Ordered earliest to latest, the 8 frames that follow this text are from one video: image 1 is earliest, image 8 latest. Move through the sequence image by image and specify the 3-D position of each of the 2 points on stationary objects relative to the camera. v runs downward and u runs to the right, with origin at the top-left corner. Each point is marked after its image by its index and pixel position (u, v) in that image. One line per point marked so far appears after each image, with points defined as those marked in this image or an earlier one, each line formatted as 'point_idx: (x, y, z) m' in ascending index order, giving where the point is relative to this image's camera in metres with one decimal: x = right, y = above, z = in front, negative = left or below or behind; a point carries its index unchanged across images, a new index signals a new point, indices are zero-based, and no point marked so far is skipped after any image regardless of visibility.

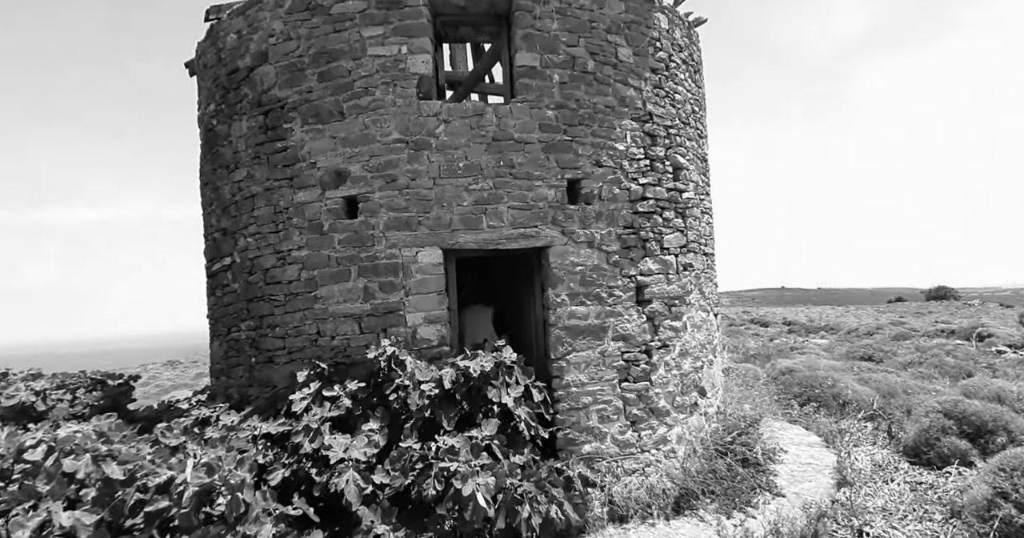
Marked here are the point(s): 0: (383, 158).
0: (-1.0, +0.9, +4.8) m
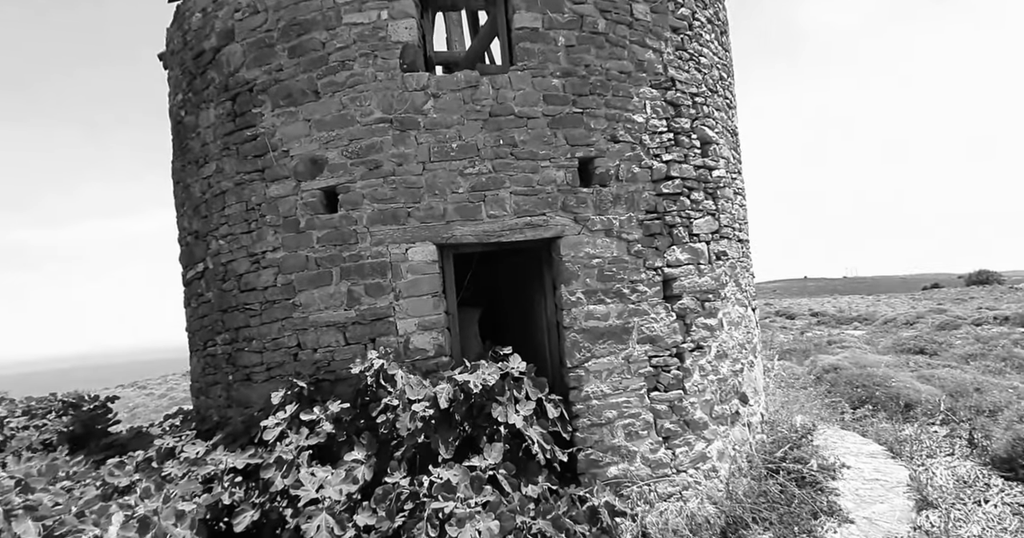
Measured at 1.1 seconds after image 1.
0: (-1.0, +0.9, +4.1) m
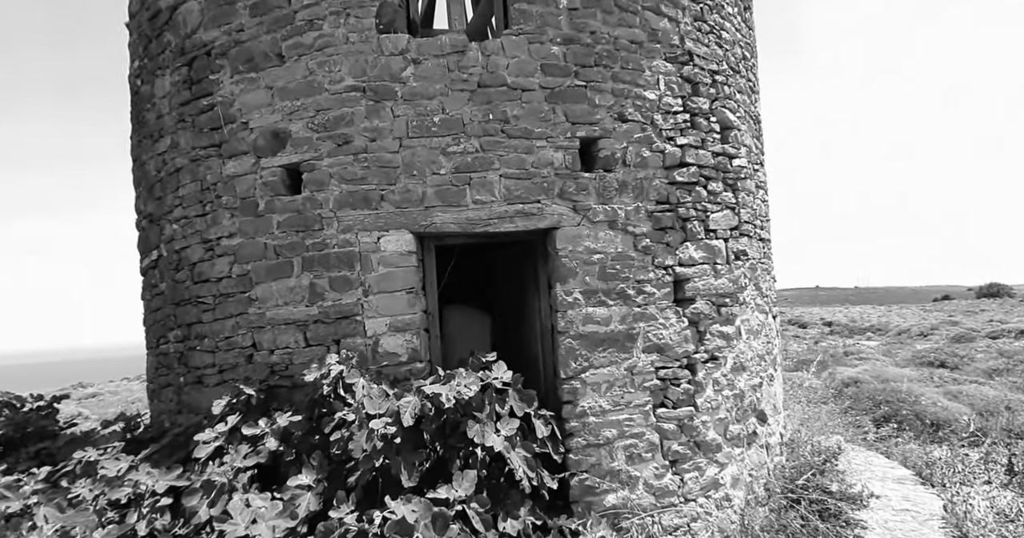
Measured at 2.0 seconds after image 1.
0: (-1.1, +0.9, +3.6) m
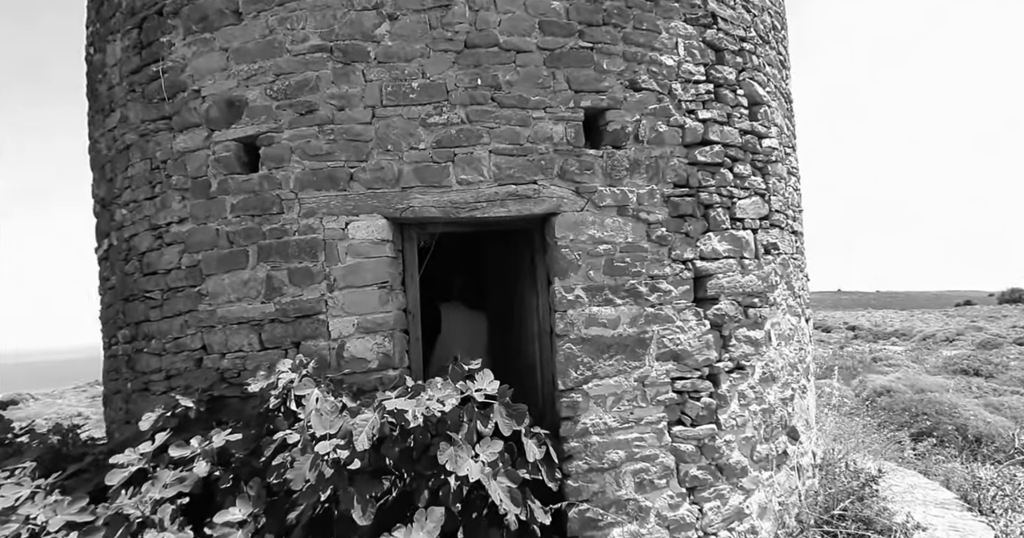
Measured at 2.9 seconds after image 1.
0: (-1.1, +1.0, +3.1) m
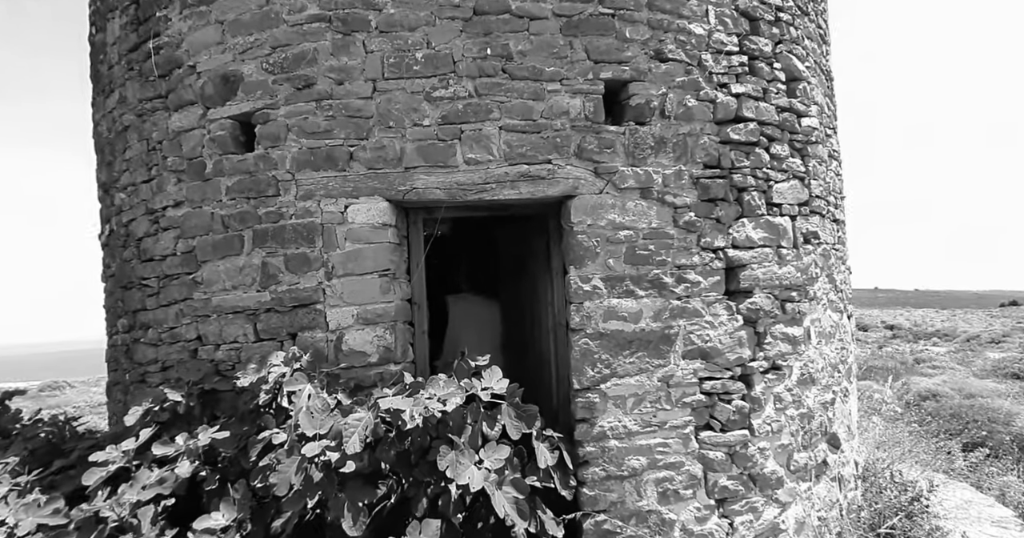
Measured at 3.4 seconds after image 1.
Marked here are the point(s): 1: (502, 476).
0: (-1.0, +1.0, +2.9) m
1: (0.0, -0.8, +2.3) m
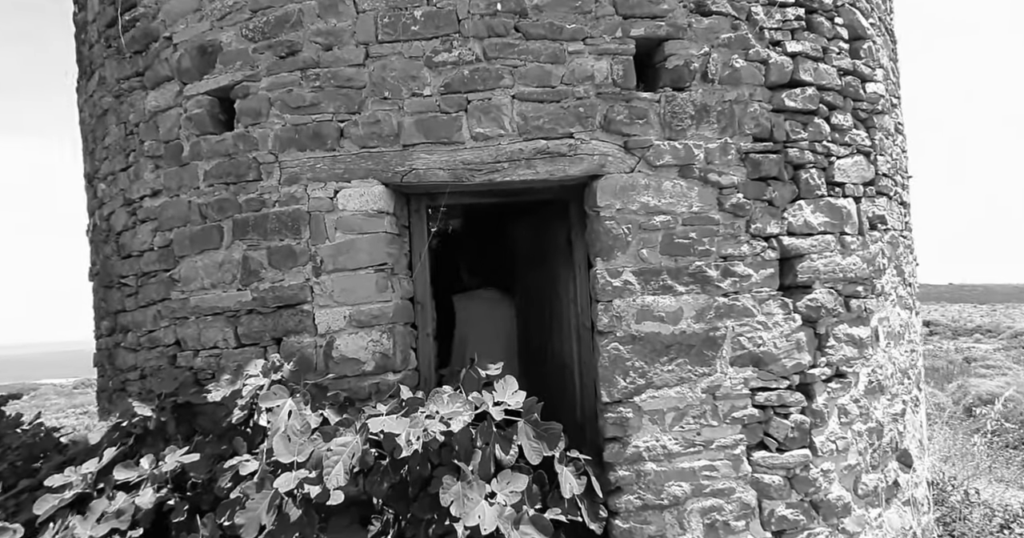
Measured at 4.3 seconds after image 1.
0: (-1.0, +1.1, +2.5) m
1: (0.0, -0.8, +1.9) m
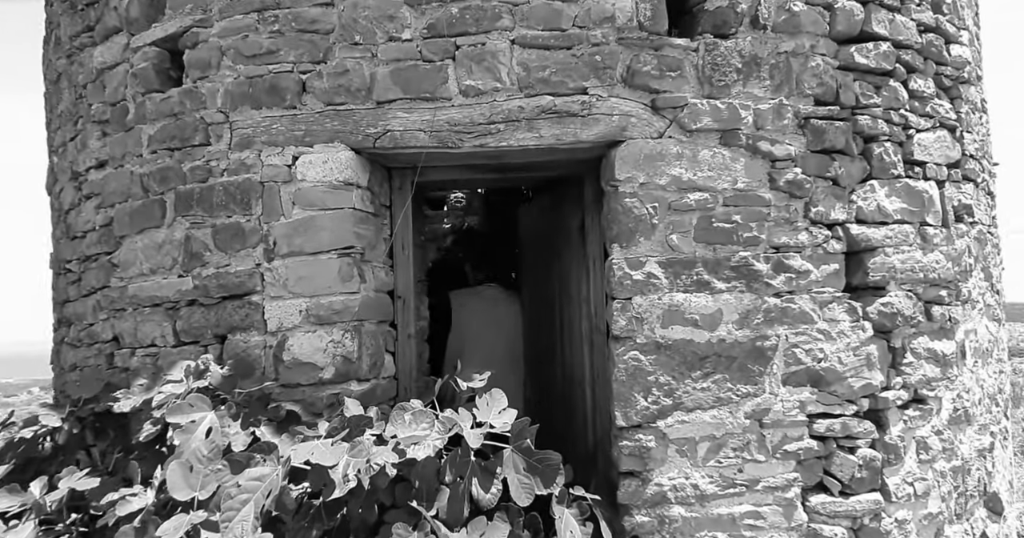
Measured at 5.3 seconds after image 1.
0: (-1.0, +1.1, +2.1) m
1: (0.0, -0.7, +1.4) m
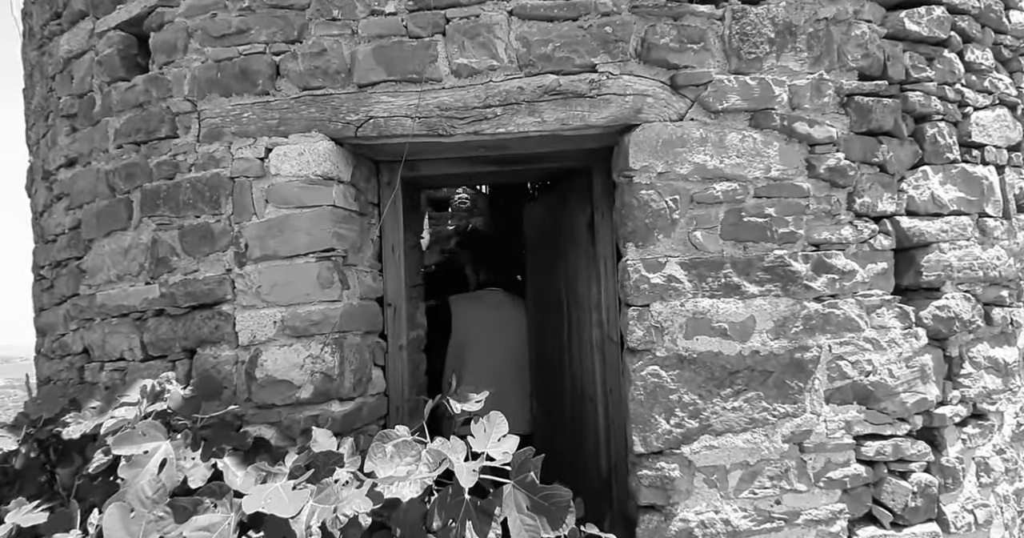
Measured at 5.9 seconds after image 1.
0: (-1.0, +1.1, +1.9) m
1: (0.0, -0.7, +1.2) m
